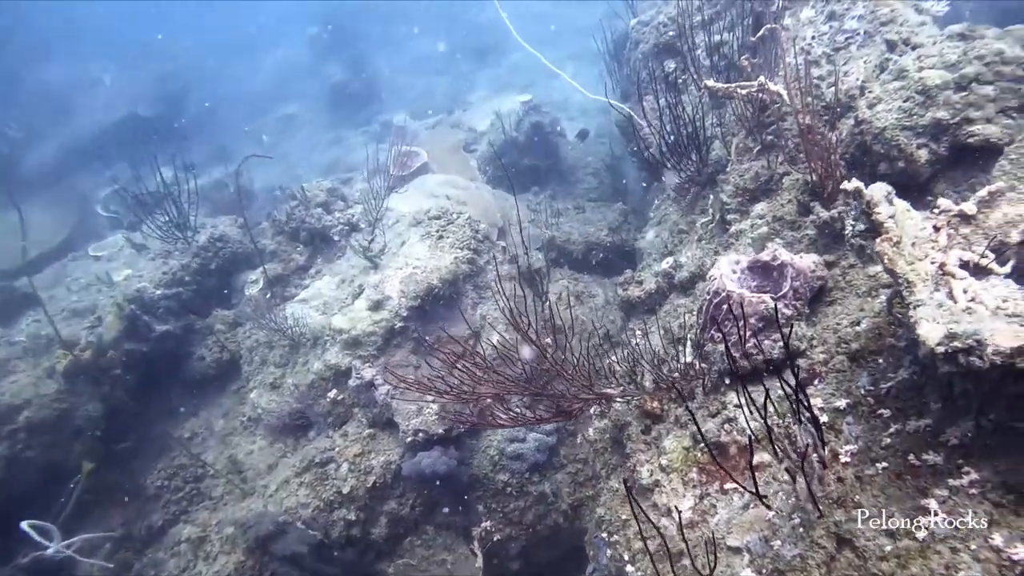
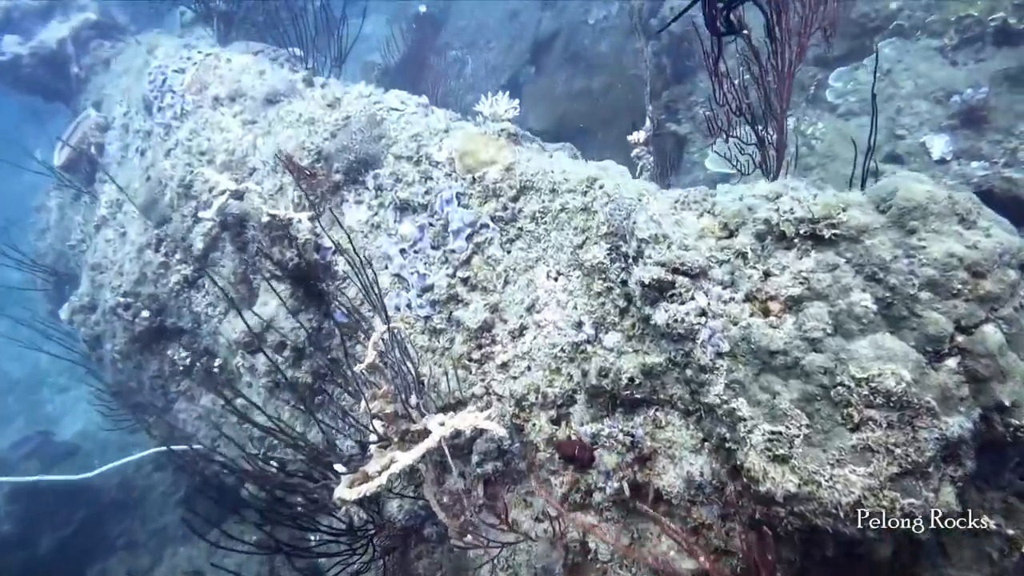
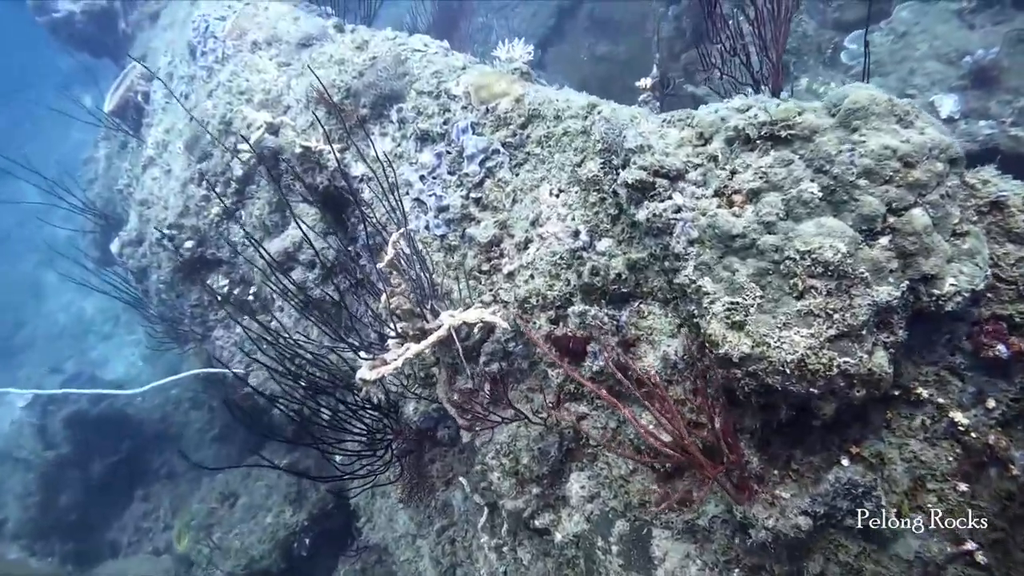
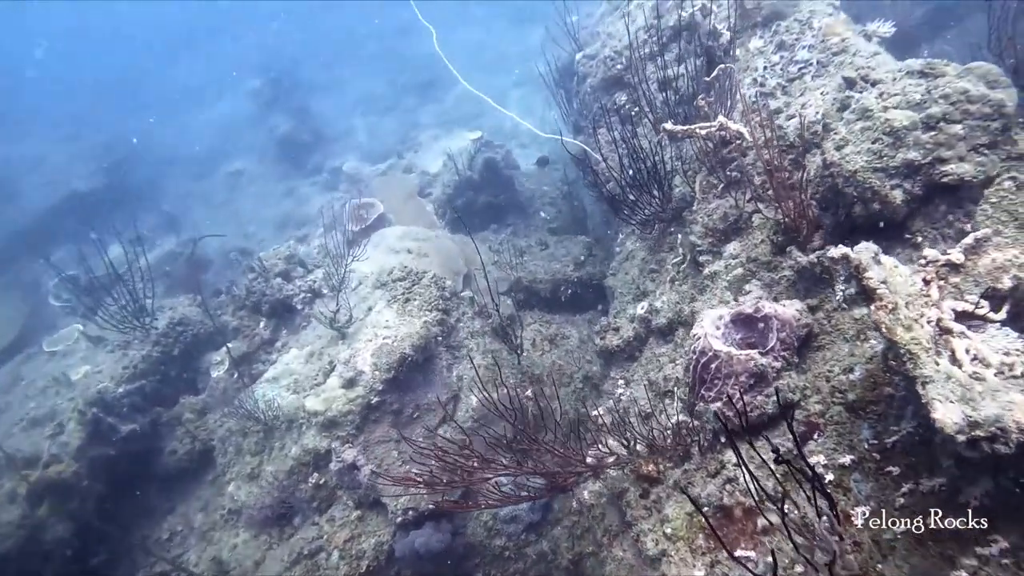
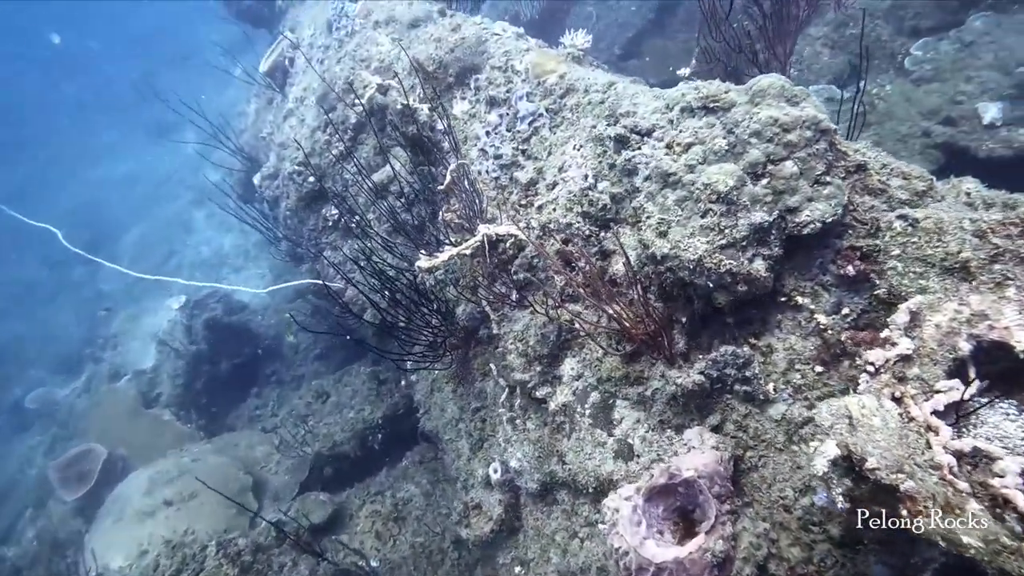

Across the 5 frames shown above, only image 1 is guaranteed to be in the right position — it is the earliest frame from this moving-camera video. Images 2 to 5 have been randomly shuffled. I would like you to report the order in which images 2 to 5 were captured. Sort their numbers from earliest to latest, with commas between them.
4, 5, 3, 2
